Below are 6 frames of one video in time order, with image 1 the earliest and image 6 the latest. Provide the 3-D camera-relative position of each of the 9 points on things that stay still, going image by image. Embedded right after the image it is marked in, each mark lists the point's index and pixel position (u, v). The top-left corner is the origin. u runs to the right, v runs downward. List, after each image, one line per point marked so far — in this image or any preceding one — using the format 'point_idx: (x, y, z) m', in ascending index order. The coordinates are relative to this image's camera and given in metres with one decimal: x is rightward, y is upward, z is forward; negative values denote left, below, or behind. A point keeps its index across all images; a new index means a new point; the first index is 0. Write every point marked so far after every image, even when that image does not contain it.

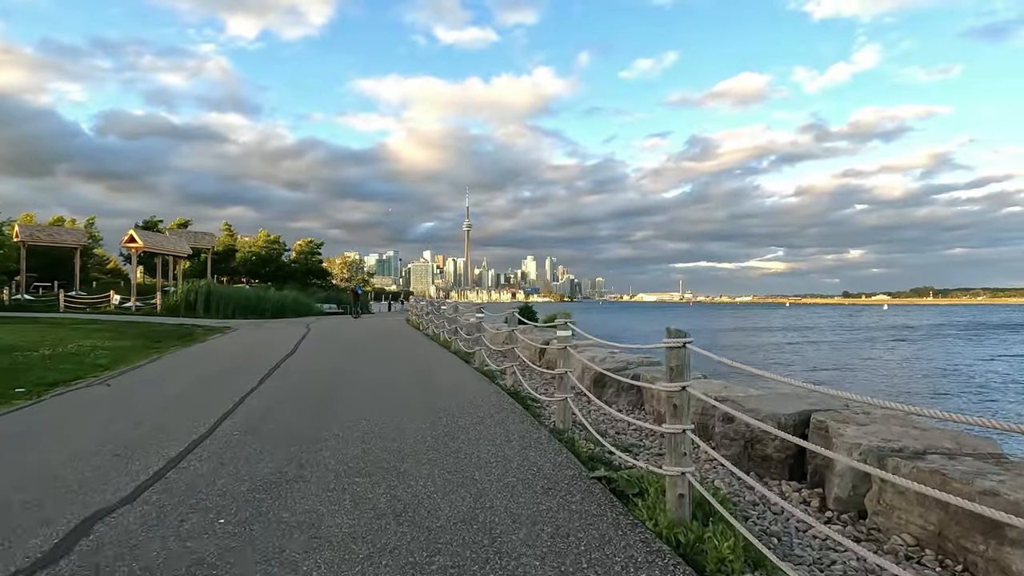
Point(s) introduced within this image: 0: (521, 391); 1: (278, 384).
0: (+0.2, -1.7, +10.3) m
1: (-4.0, -1.7, +10.9) m
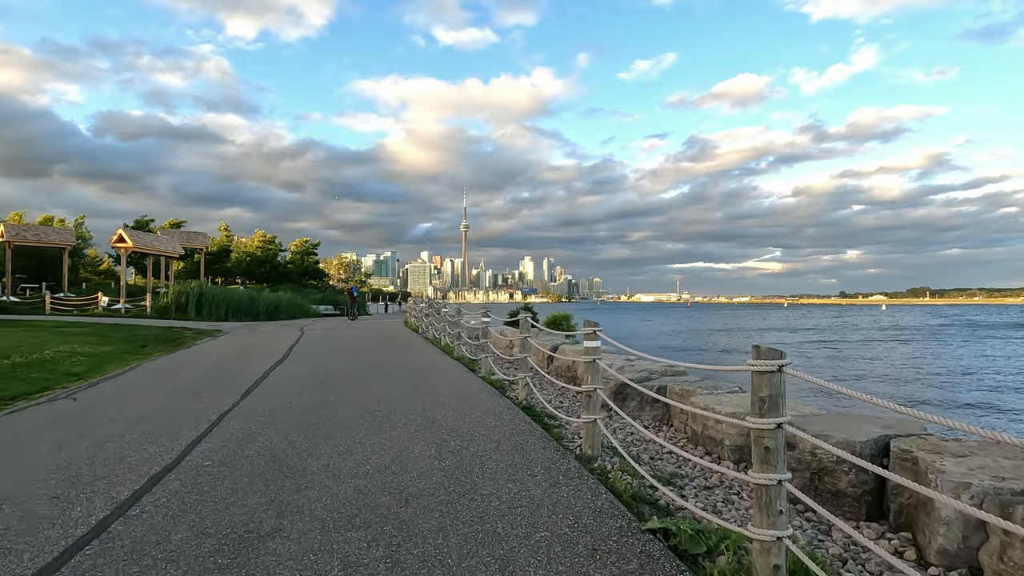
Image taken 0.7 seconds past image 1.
0: (+0.3, -1.7, +9.2) m
1: (-3.9, -1.7, +9.8) m
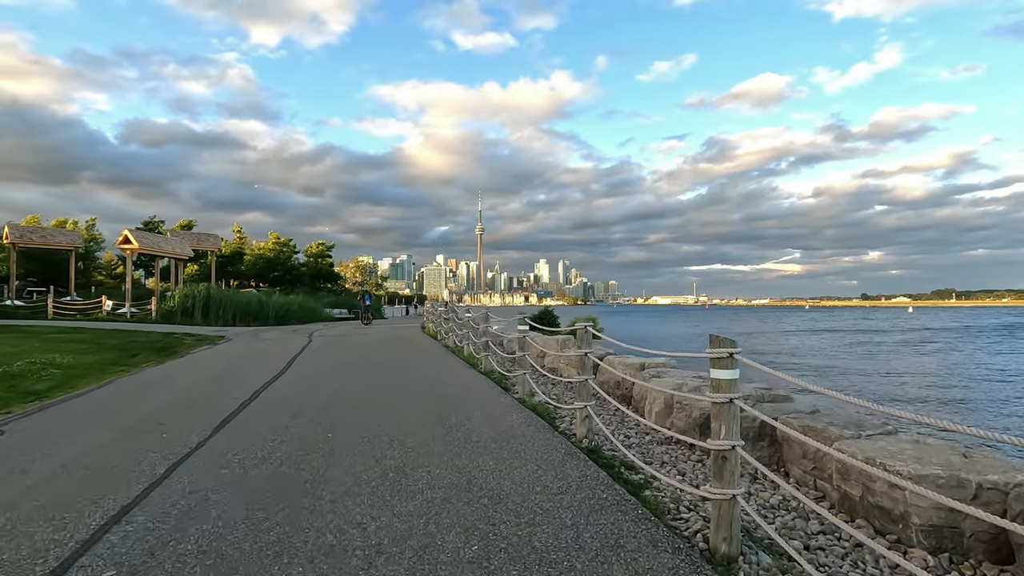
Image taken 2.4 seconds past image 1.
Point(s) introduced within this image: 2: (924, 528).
0: (+1.0, -1.7, +6.7) m
1: (-3.2, -1.7, +7.5) m
2: (+3.1, -1.8, +4.8) m
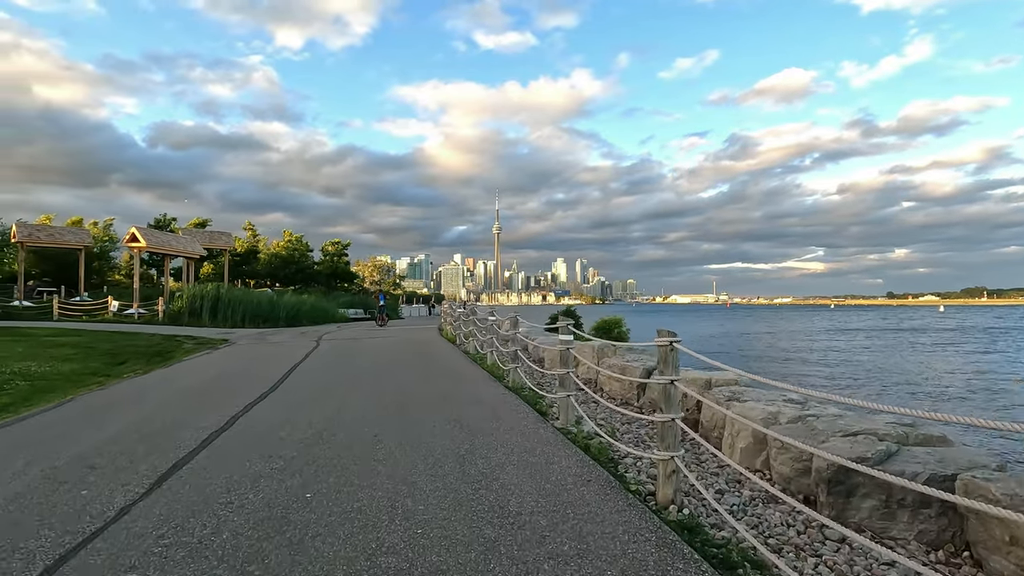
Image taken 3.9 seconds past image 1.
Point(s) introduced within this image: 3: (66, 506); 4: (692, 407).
0: (+1.4, -1.7, +4.5) m
1: (-2.8, -1.7, +5.4) m
2: (+3.4, -1.8, +2.5) m
3: (-3.5, -1.7, +5.0) m
4: (+2.7, -1.8, +9.6) m
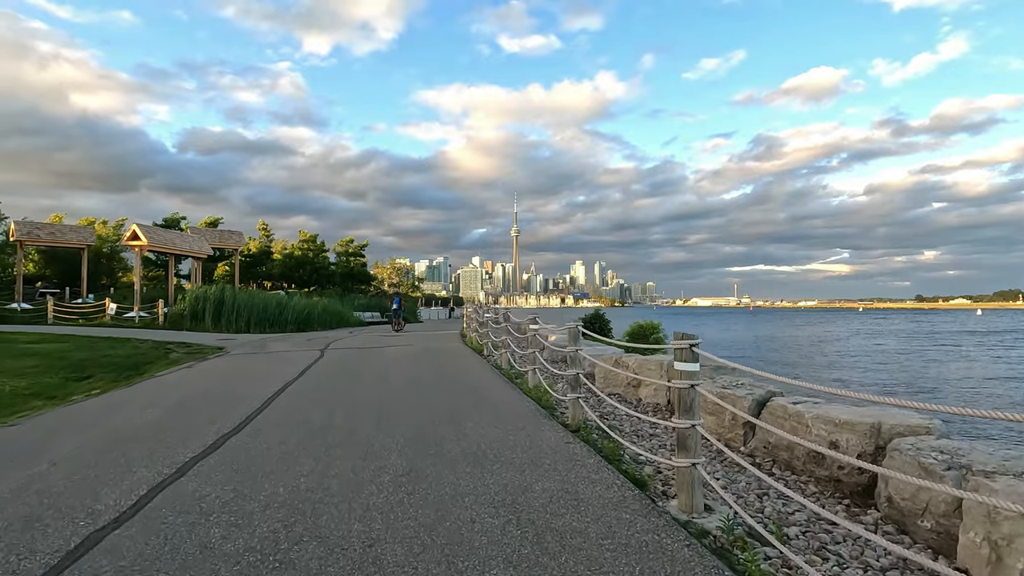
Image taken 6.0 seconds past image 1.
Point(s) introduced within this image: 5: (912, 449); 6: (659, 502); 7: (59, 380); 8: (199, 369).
0: (+1.9, -1.7, +1.2) m
1: (-2.2, -1.7, +2.2) m
2: (+3.9, -1.7, -0.9) m
3: (-2.9, -1.7, +1.9) m
4: (+3.4, -1.8, +6.3) m
5: (+3.7, -1.5, +5.9) m
6: (+1.2, -1.7, +5.1) m
7: (-9.7, -2.0, +13.8) m
8: (-7.4, -2.0, +15.0) m
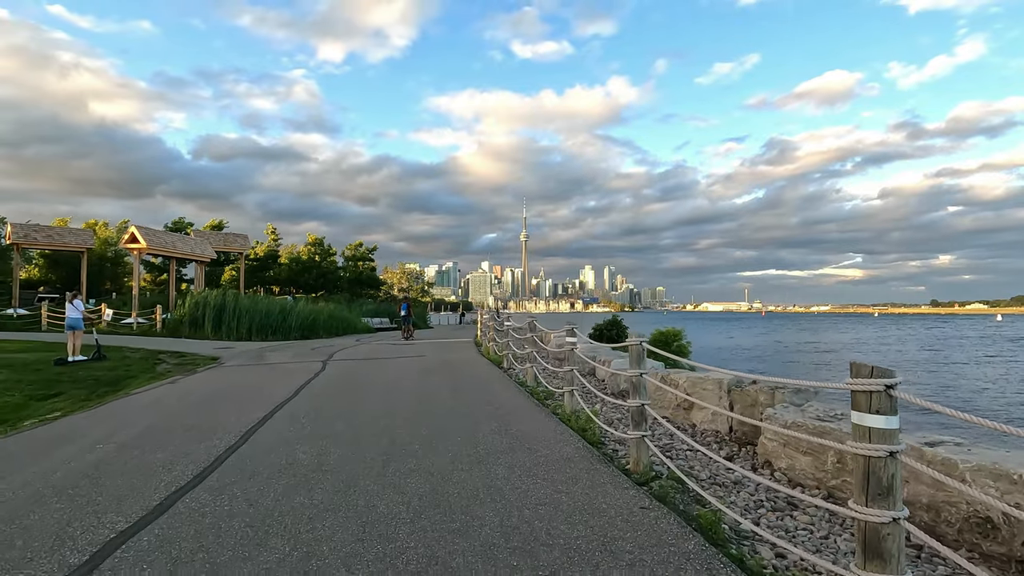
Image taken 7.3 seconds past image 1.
0: (+2.3, -1.7, -0.8) m
1: (-1.8, -1.7, +0.3) m
2: (+4.2, -1.7, -2.9) m
3: (-2.6, -1.7, 0.0) m
4: (+3.9, -1.8, +4.3) m
5: (+4.1, -1.5, +3.9) m
6: (+1.6, -1.7, +3.1) m
7: (-9.1, -2.1, +12.0) m
8: (-6.8, -2.1, +13.2) m
